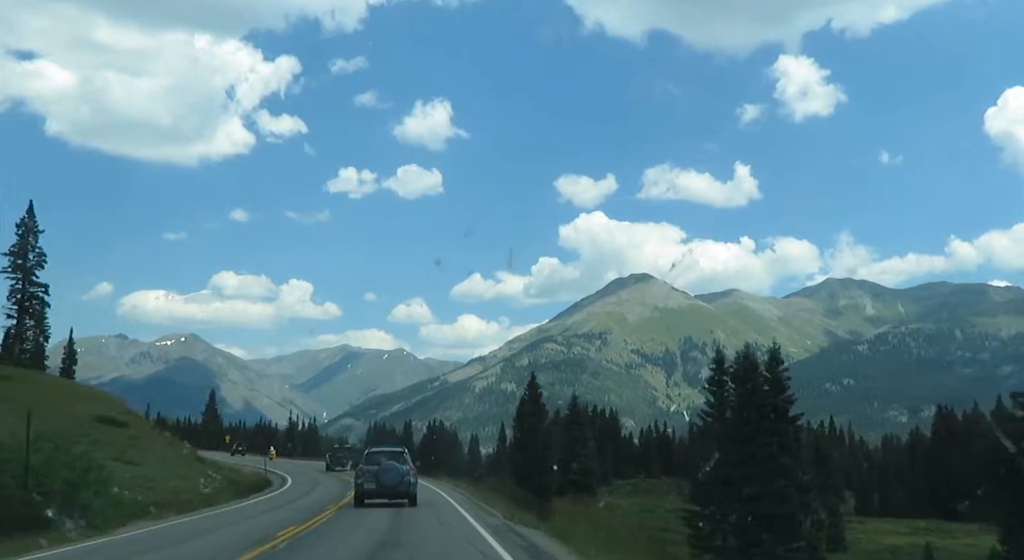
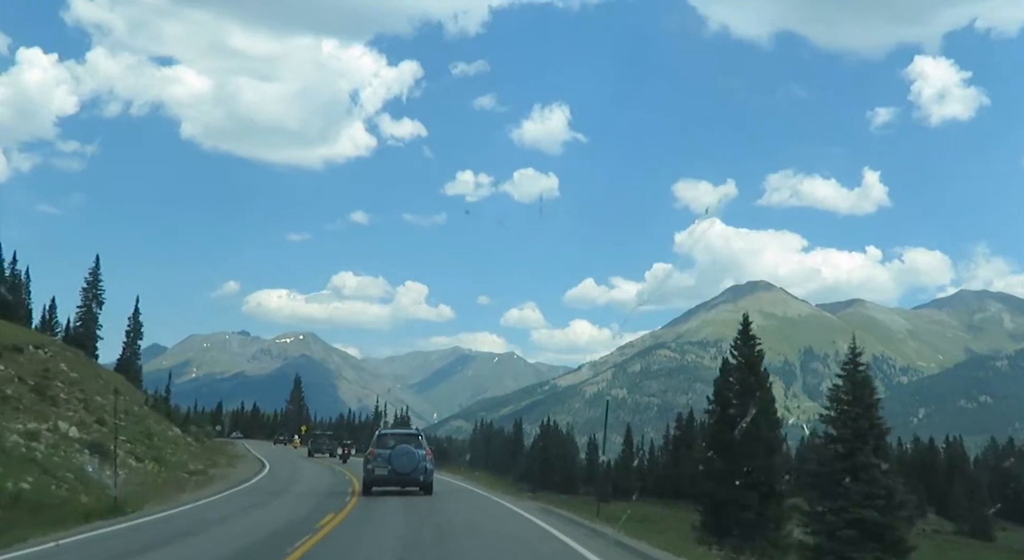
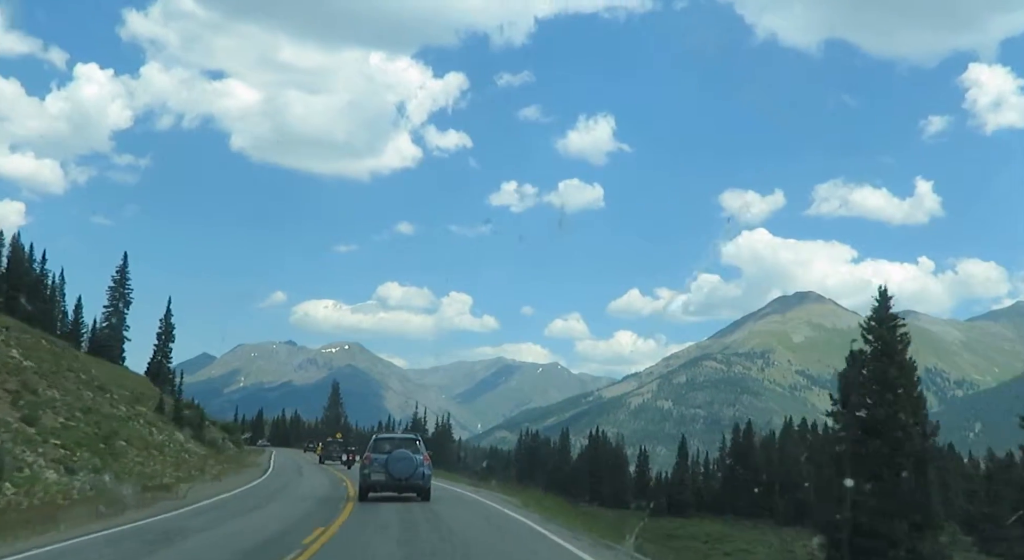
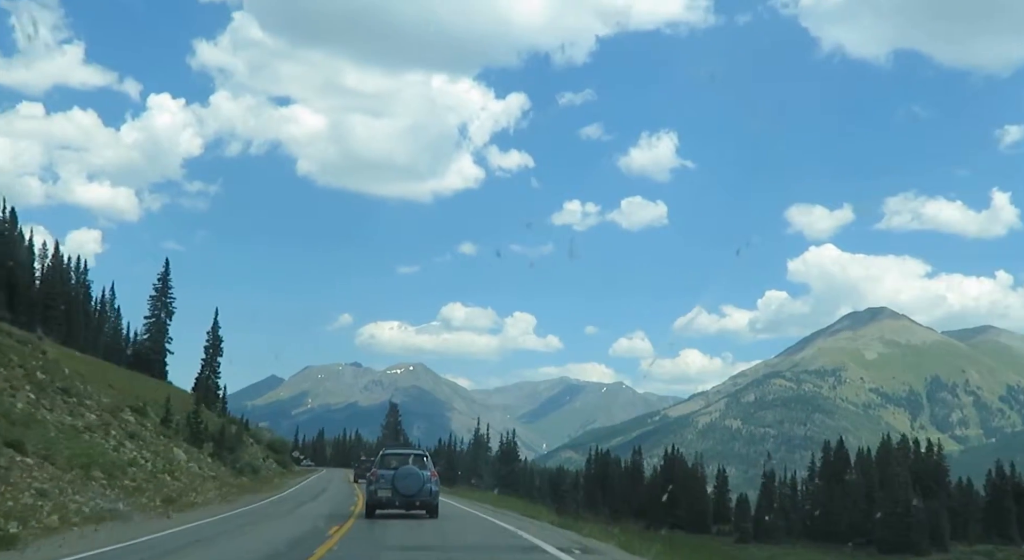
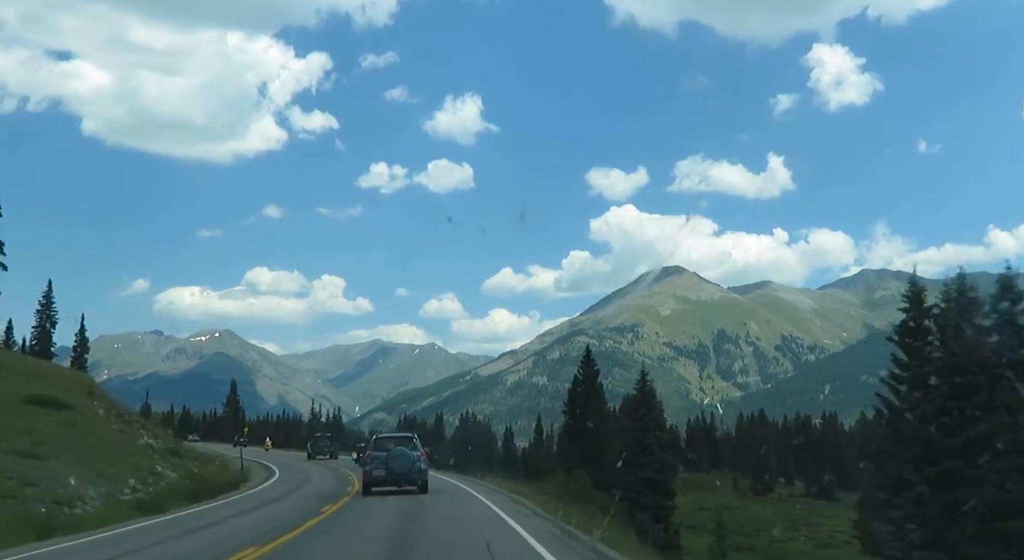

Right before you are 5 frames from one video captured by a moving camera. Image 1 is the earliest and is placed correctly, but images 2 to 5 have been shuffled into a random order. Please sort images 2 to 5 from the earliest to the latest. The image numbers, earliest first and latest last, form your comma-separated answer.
5, 2, 3, 4
